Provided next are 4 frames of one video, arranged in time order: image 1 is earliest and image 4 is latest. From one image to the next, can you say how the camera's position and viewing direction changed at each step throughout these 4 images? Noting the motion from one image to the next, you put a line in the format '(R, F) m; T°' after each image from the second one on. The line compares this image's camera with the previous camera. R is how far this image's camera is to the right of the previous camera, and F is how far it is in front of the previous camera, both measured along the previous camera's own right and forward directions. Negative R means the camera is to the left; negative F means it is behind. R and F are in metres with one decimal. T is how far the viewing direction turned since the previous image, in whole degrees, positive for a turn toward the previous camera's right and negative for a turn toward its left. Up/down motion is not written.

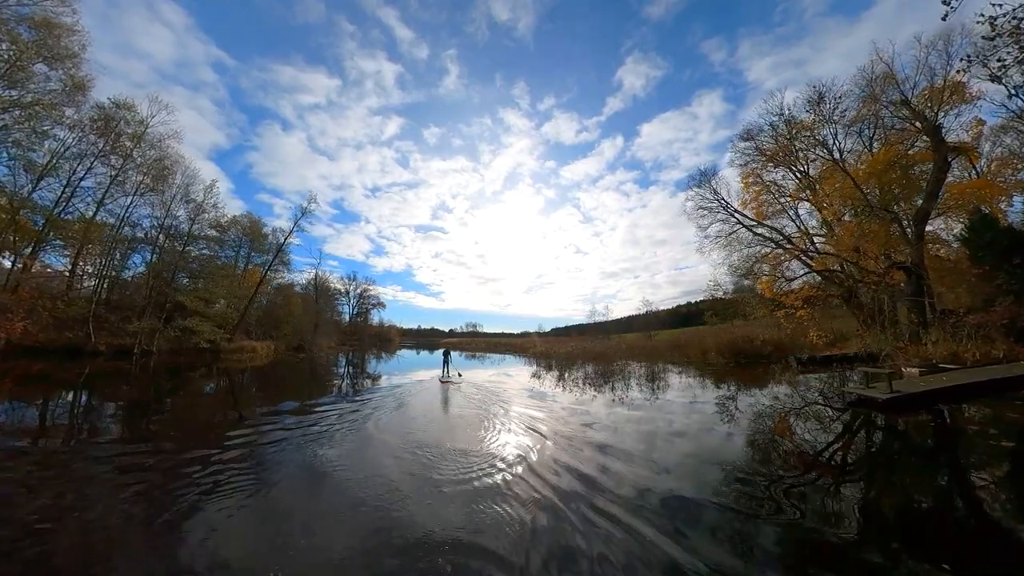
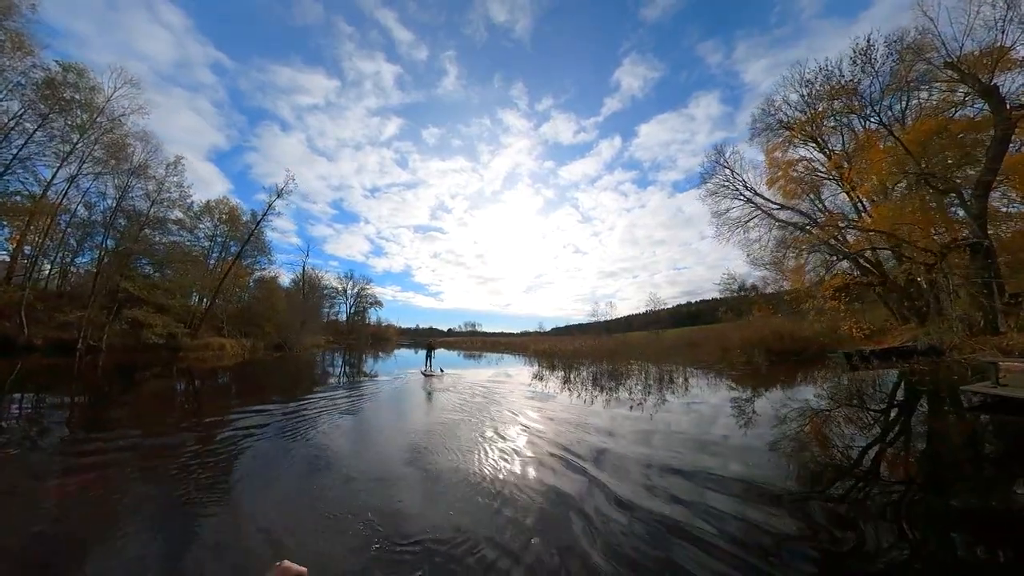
(-0.1, +1.1) m; 0°
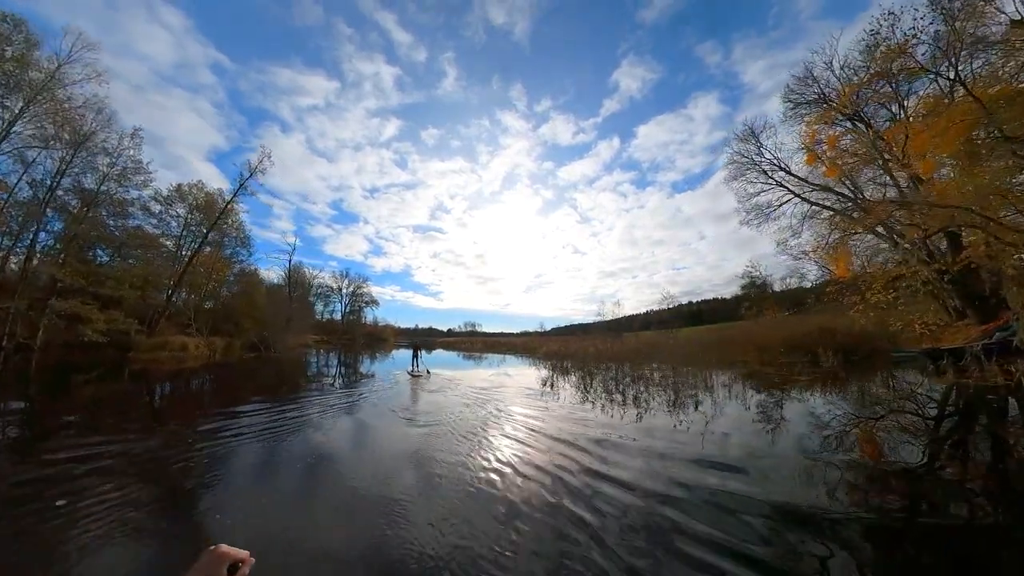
(-0.2, +1.2) m; 0°
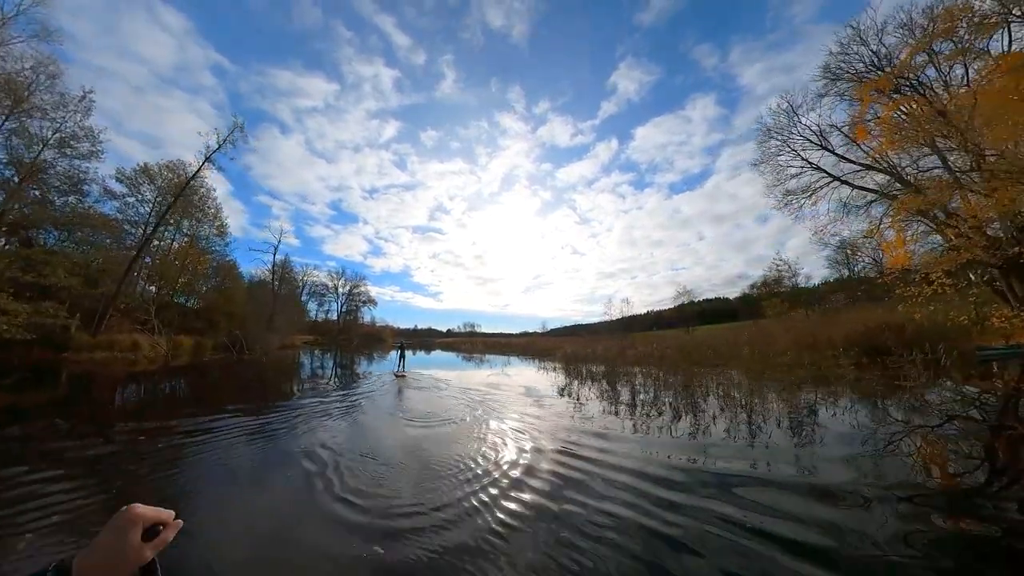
(-0.2, +1.1) m; 0°
